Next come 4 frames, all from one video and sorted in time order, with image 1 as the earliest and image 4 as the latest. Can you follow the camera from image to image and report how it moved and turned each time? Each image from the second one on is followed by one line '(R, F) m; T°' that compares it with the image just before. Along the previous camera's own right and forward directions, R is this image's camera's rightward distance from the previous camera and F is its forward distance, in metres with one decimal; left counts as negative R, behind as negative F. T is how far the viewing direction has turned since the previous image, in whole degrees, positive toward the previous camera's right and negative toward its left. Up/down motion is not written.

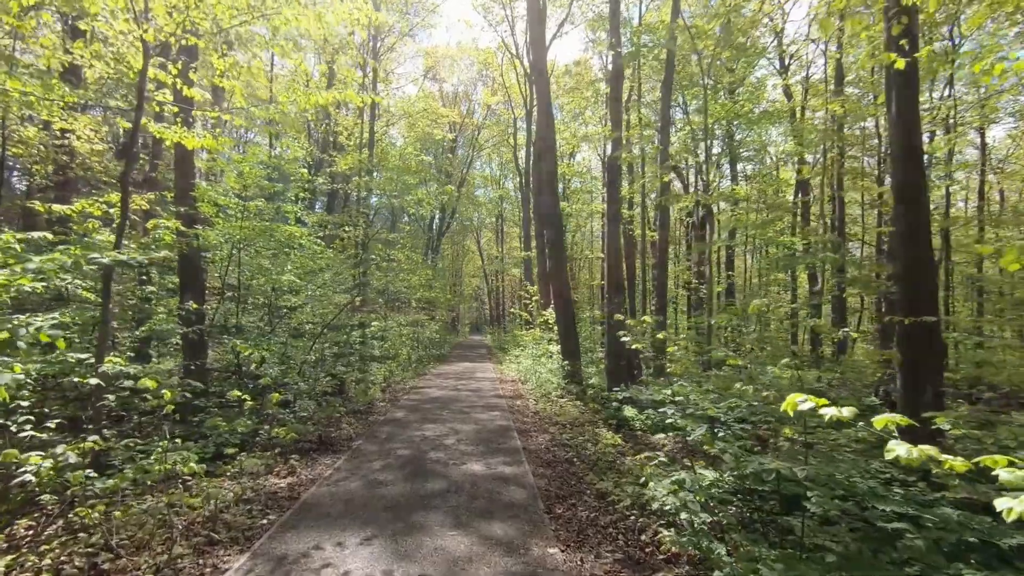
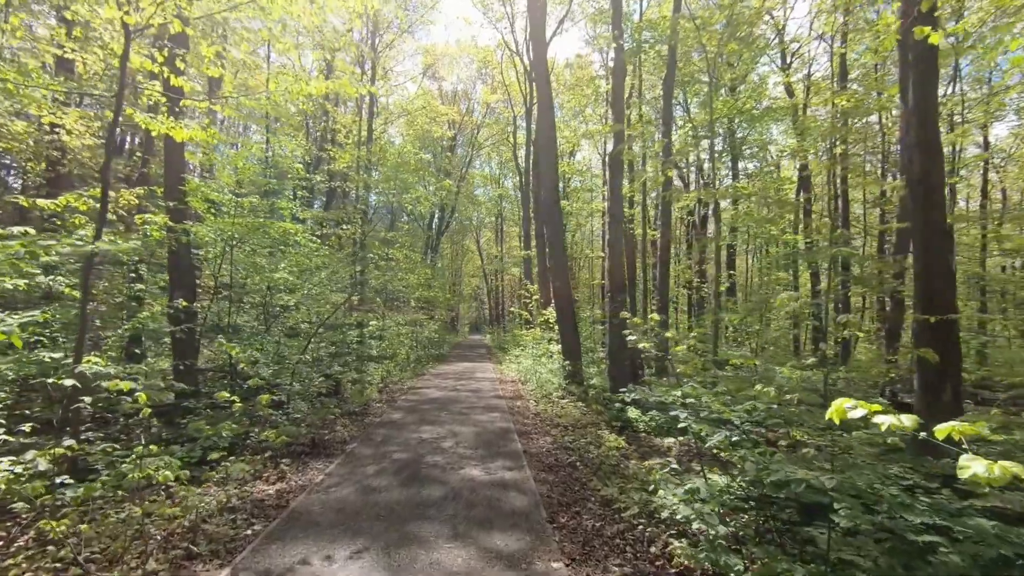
(0.0, +0.2) m; 0°
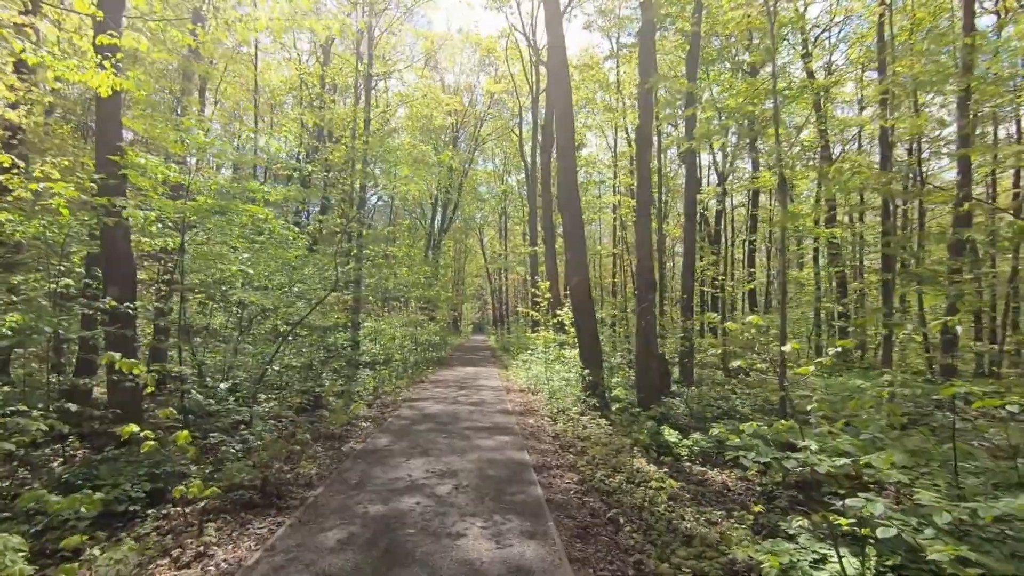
(-0.1, +1.3) m; 0°
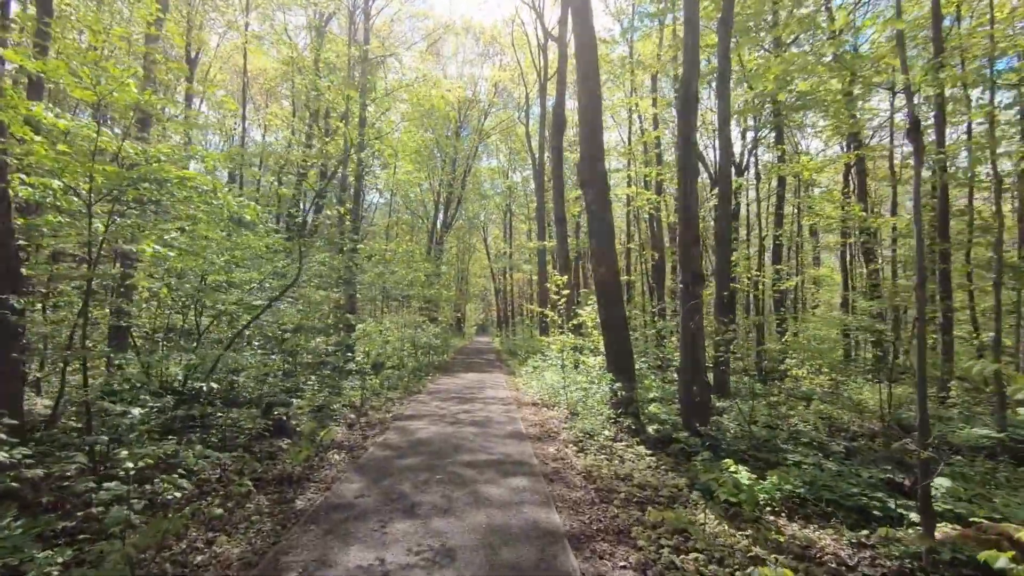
(-0.1, +1.5) m; 0°
